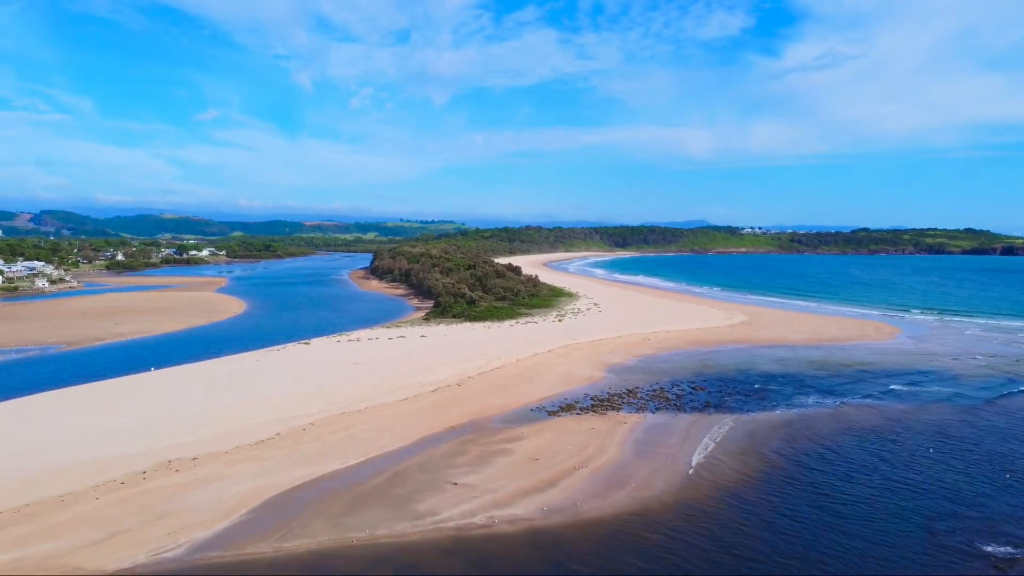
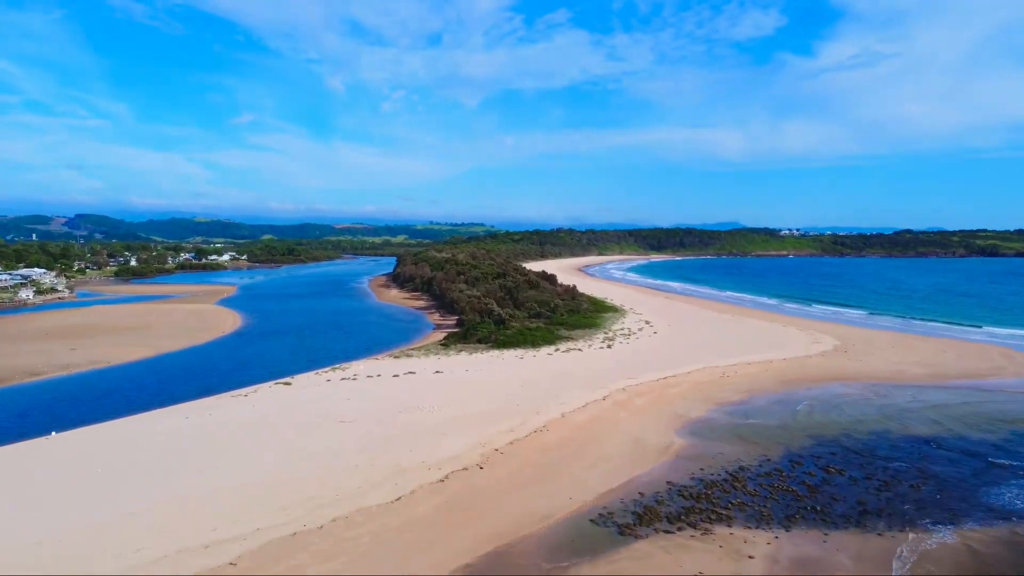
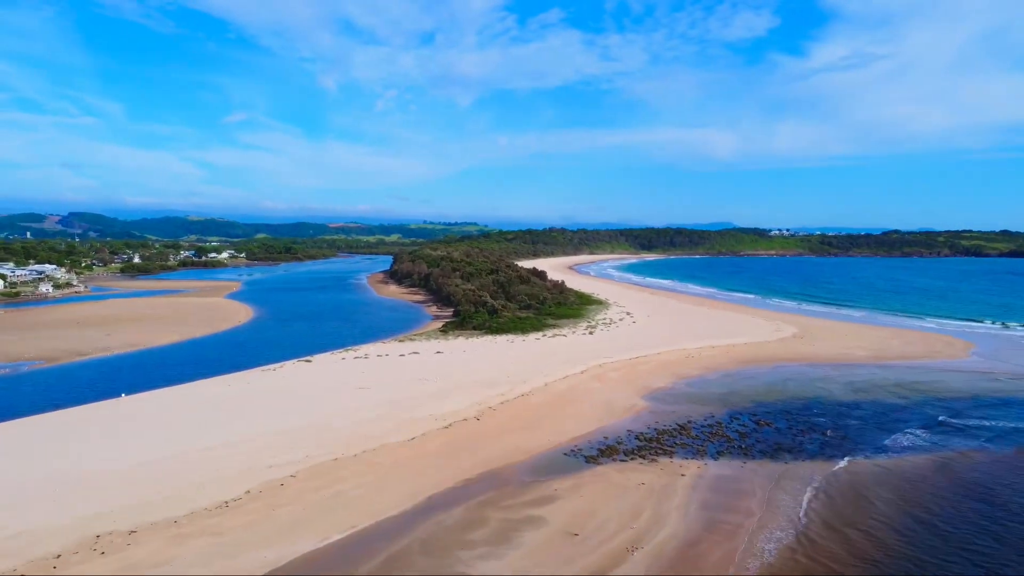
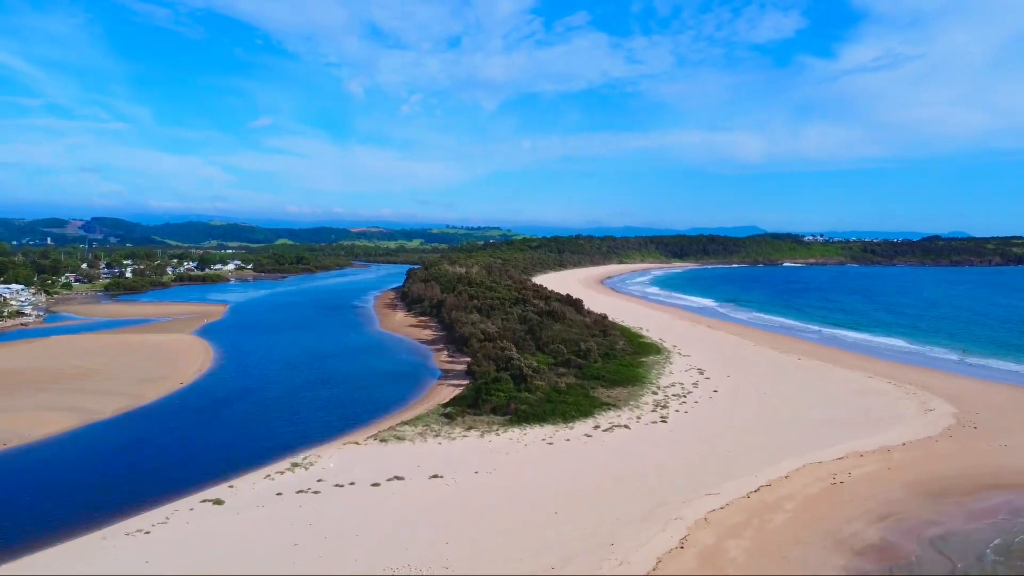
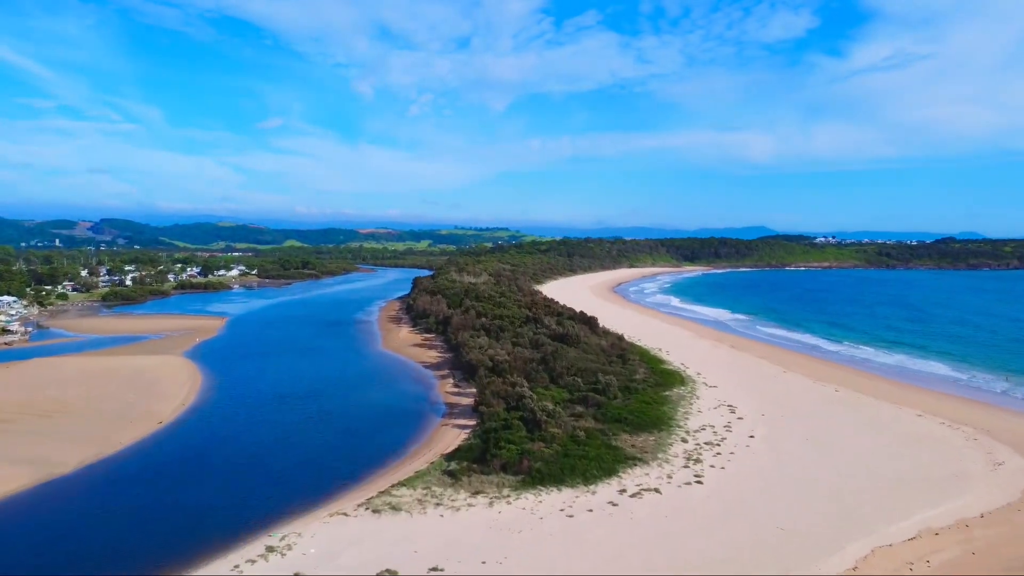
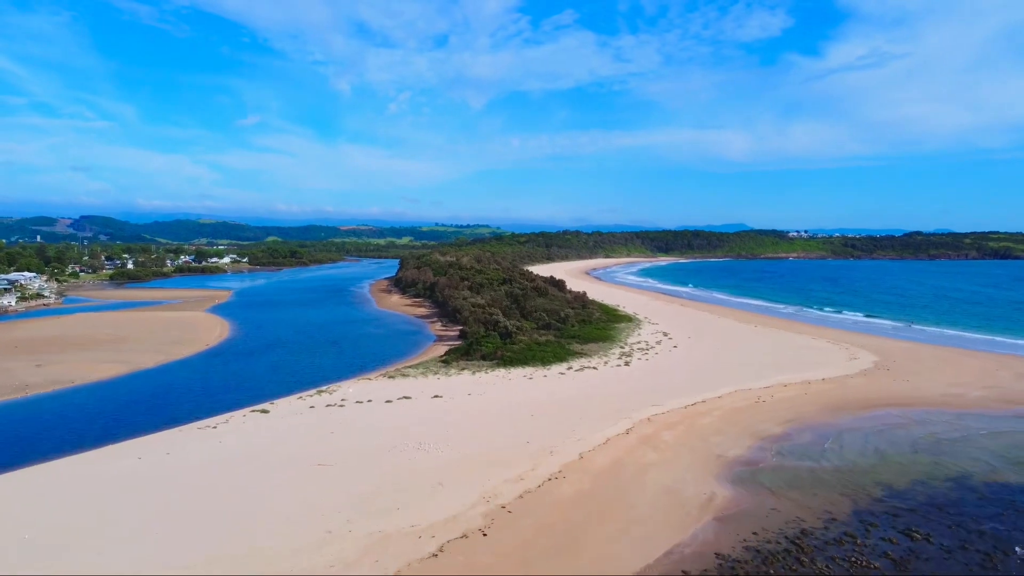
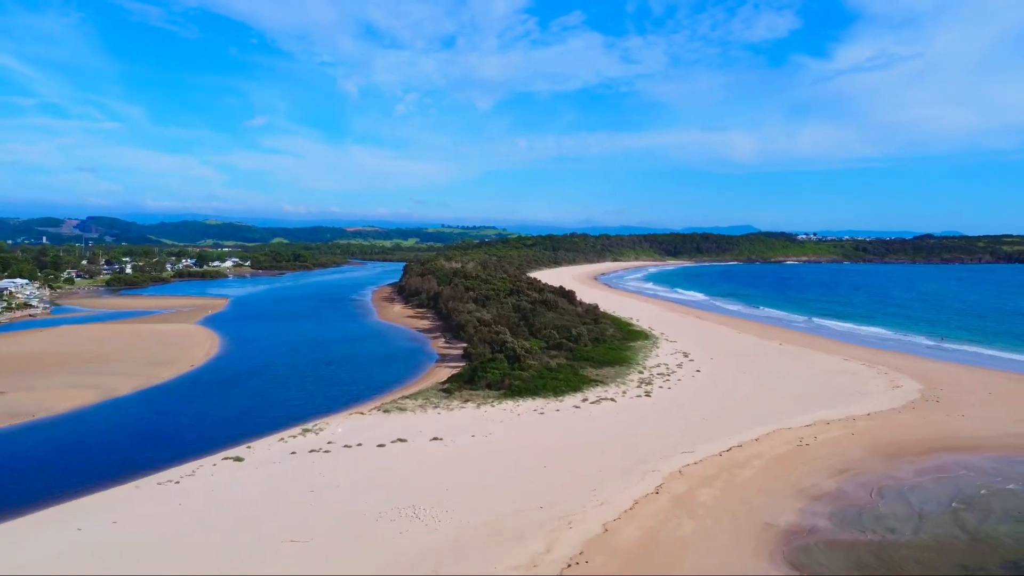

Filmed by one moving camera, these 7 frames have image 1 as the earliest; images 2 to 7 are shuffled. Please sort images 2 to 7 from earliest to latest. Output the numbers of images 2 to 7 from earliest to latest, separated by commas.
3, 2, 6, 7, 4, 5
